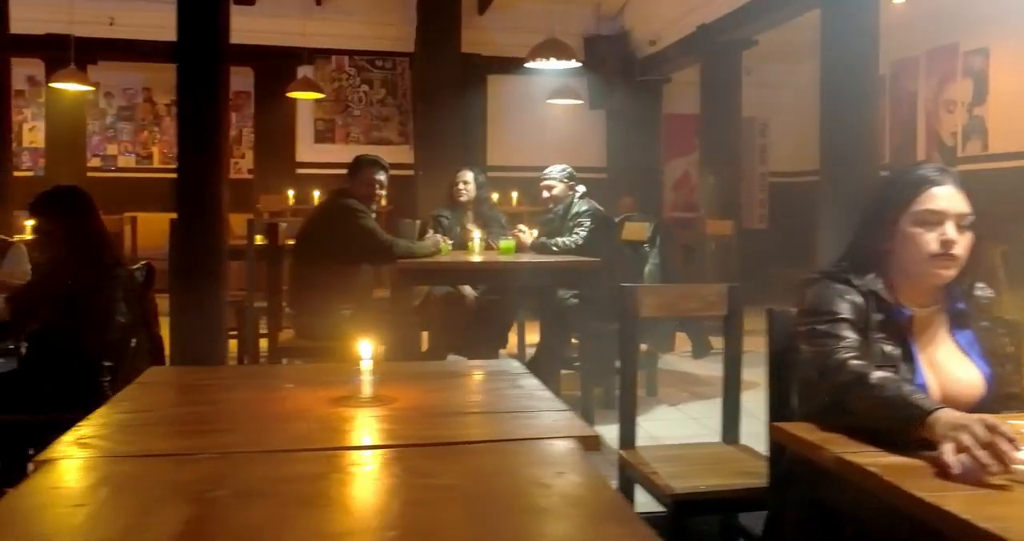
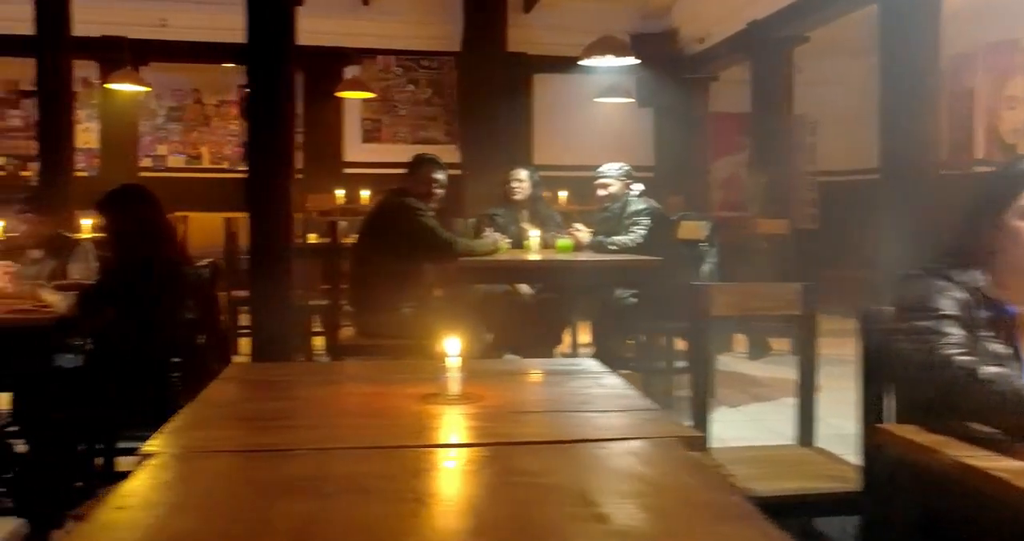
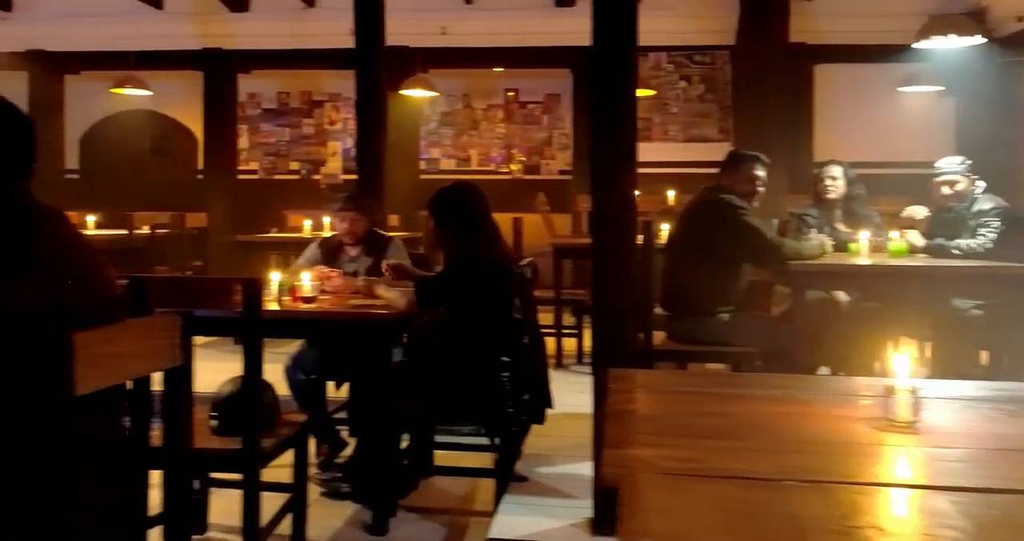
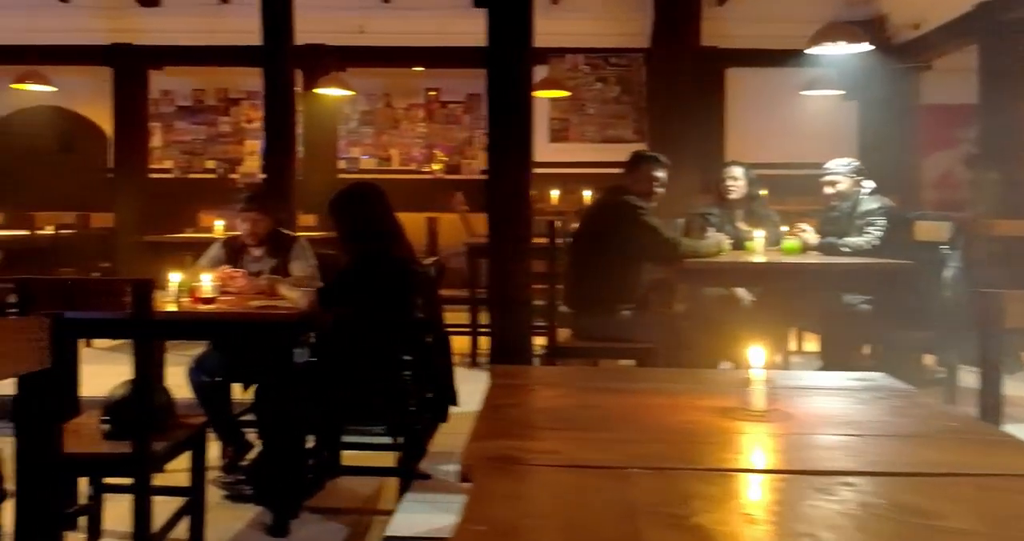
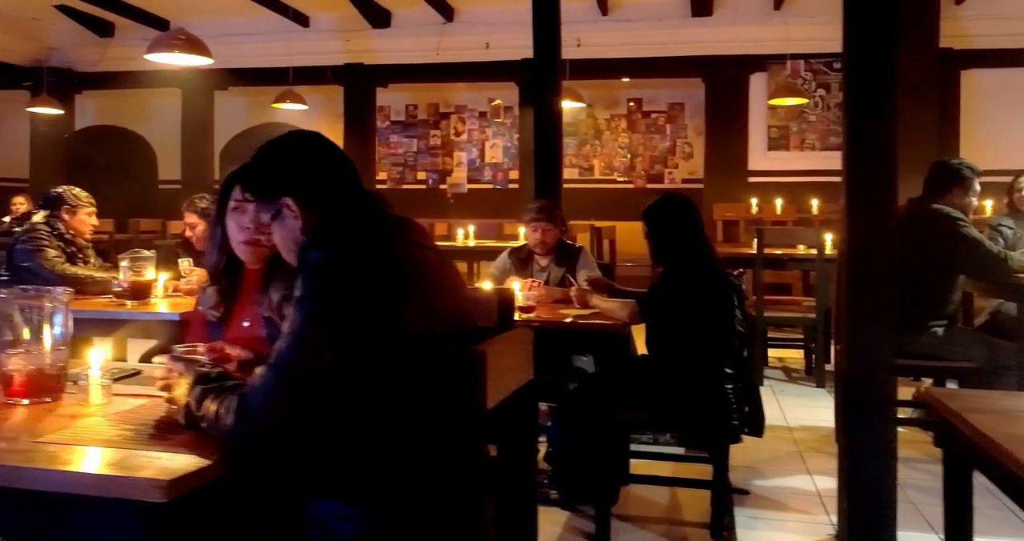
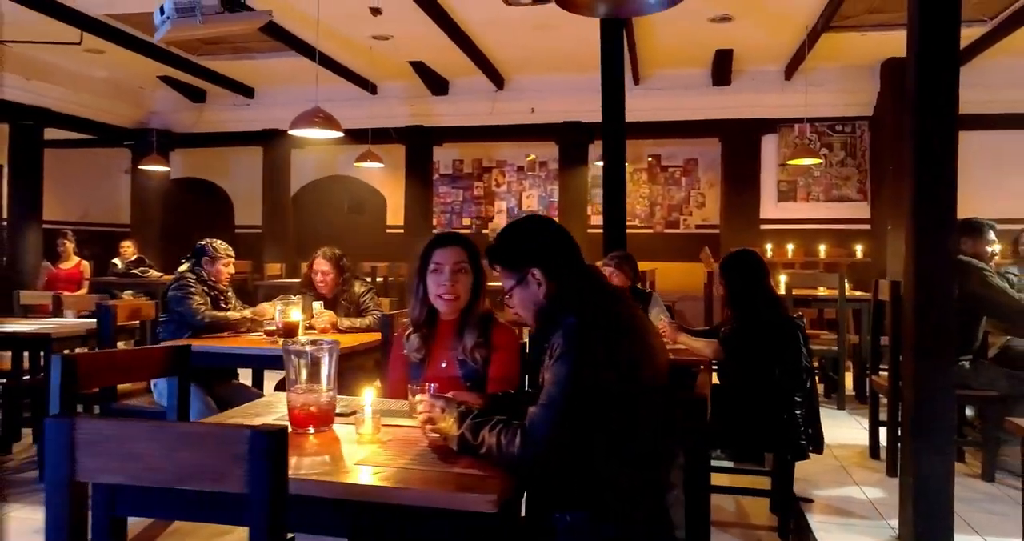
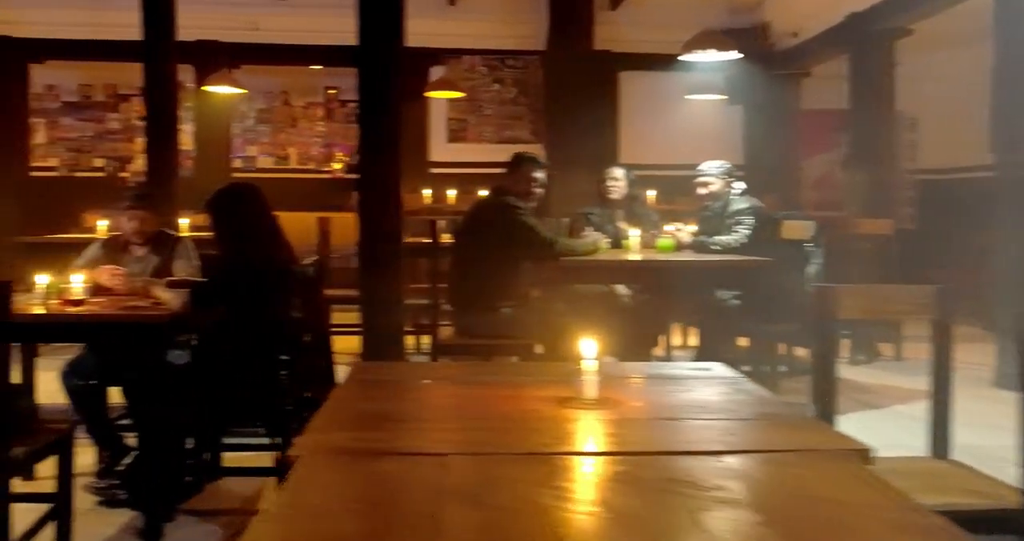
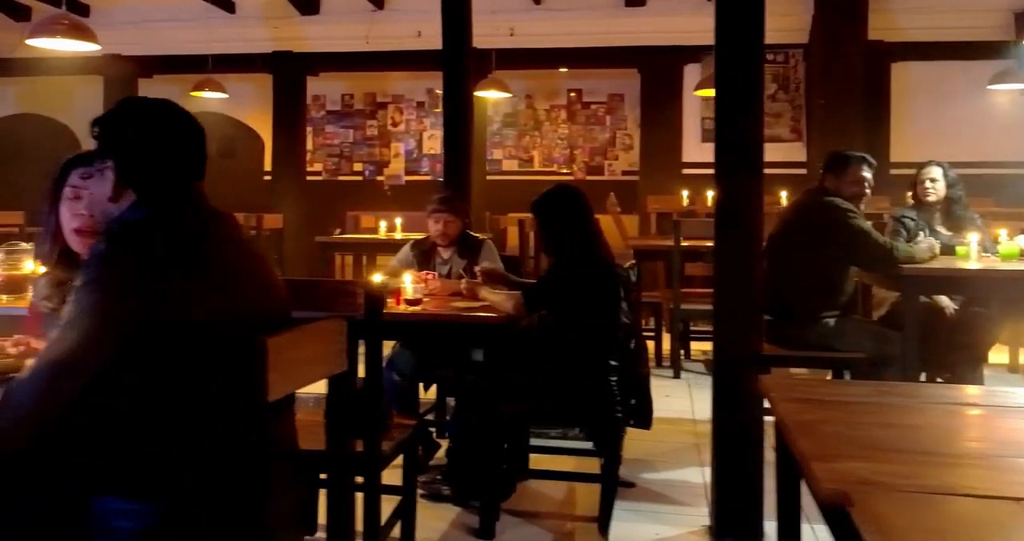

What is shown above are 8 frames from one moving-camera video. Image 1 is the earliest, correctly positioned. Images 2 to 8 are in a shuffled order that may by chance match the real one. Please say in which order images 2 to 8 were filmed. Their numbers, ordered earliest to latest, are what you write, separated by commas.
2, 7, 4, 3, 8, 5, 6
